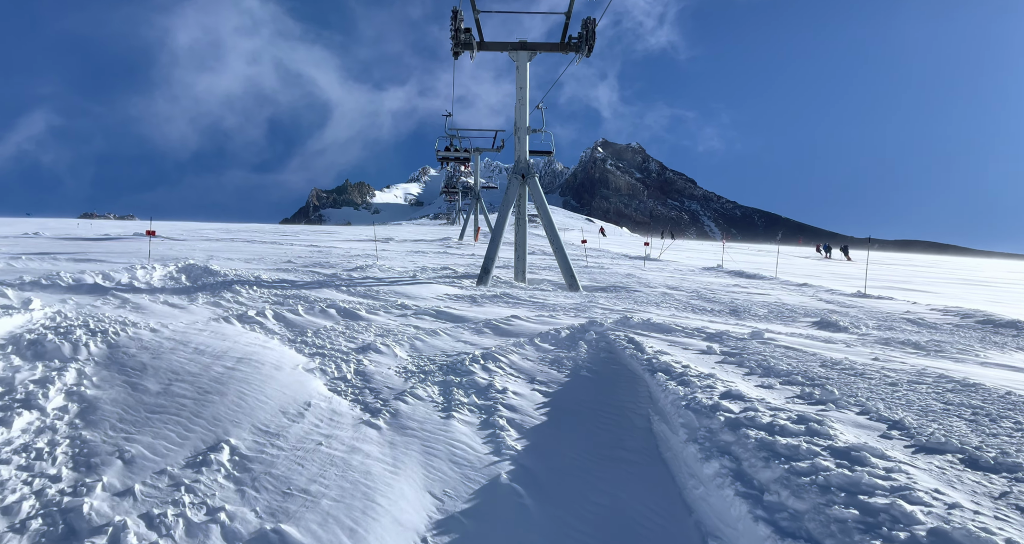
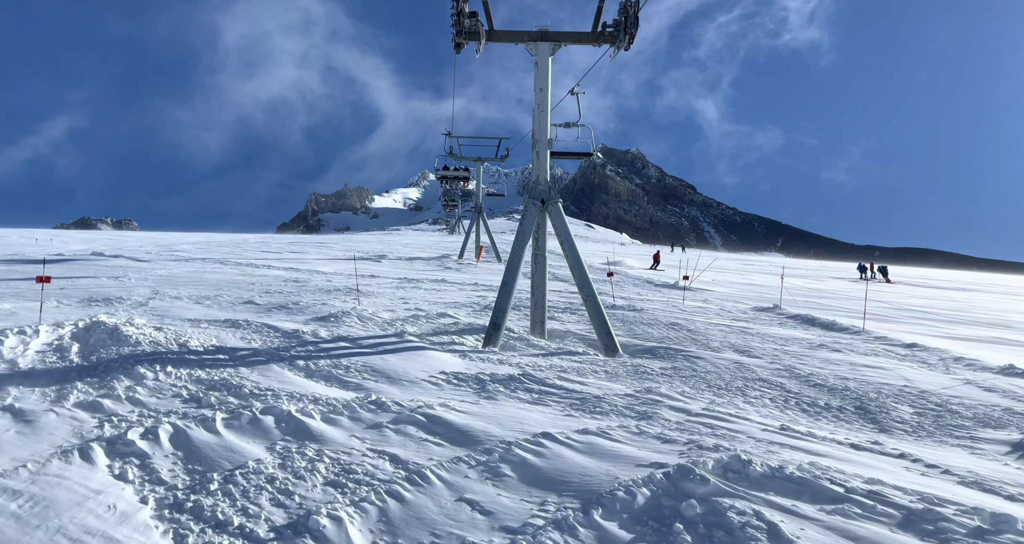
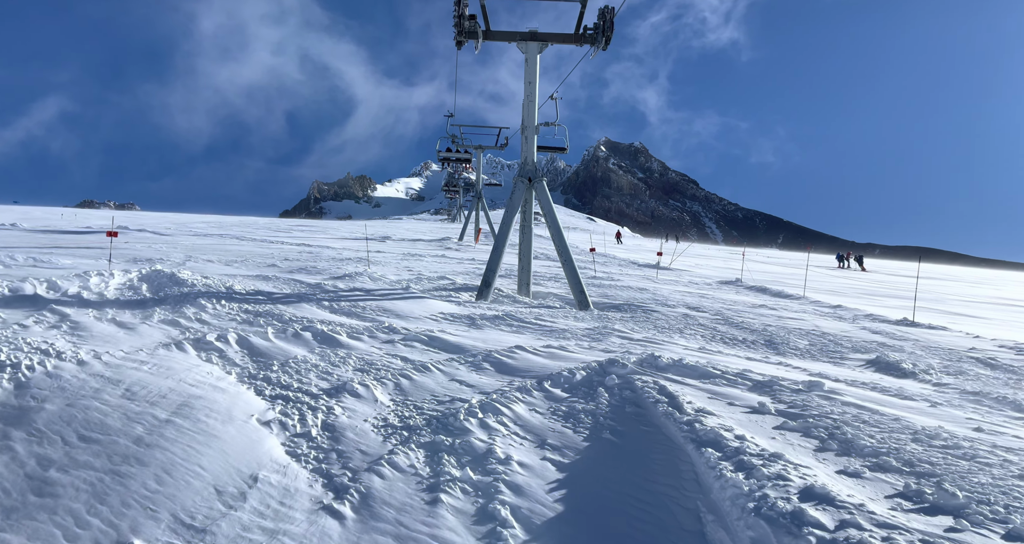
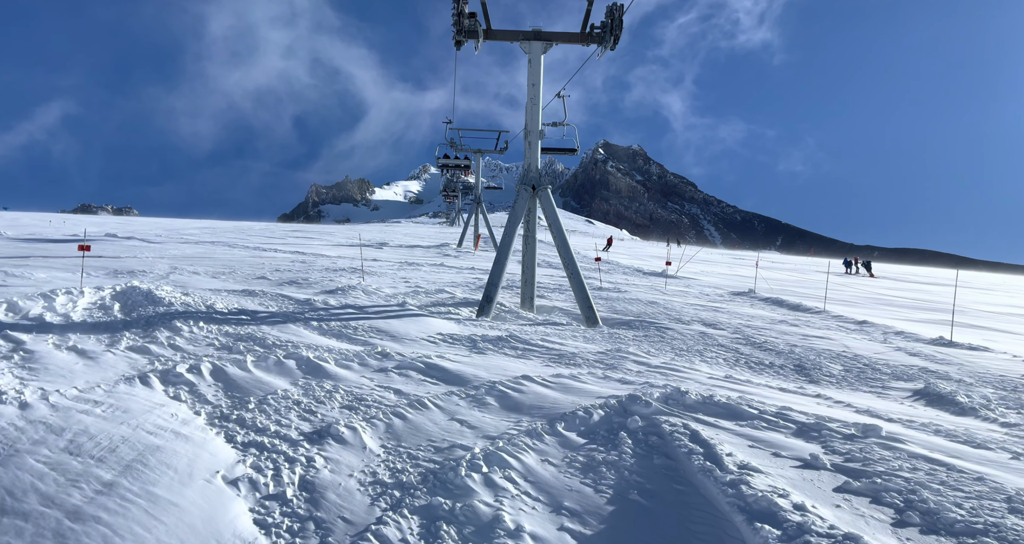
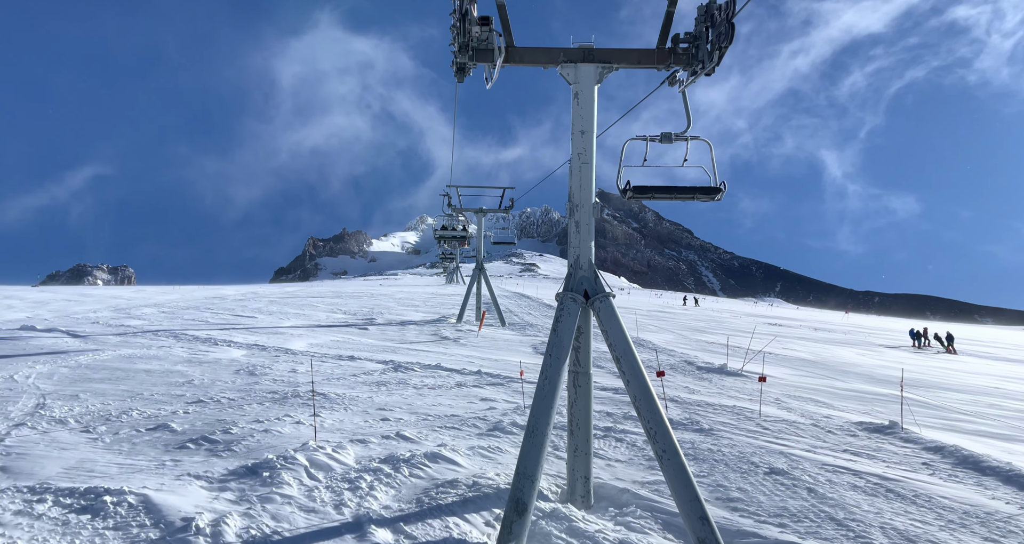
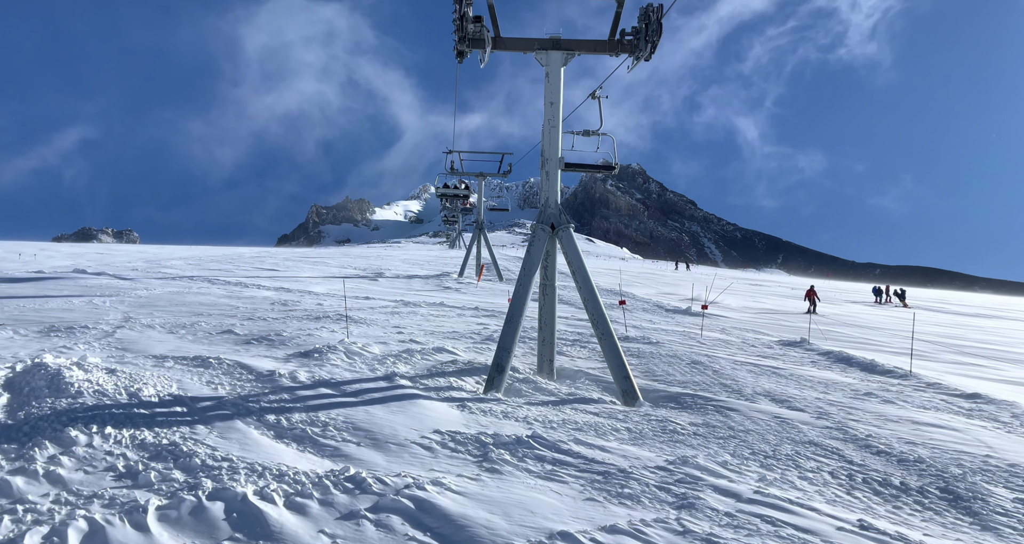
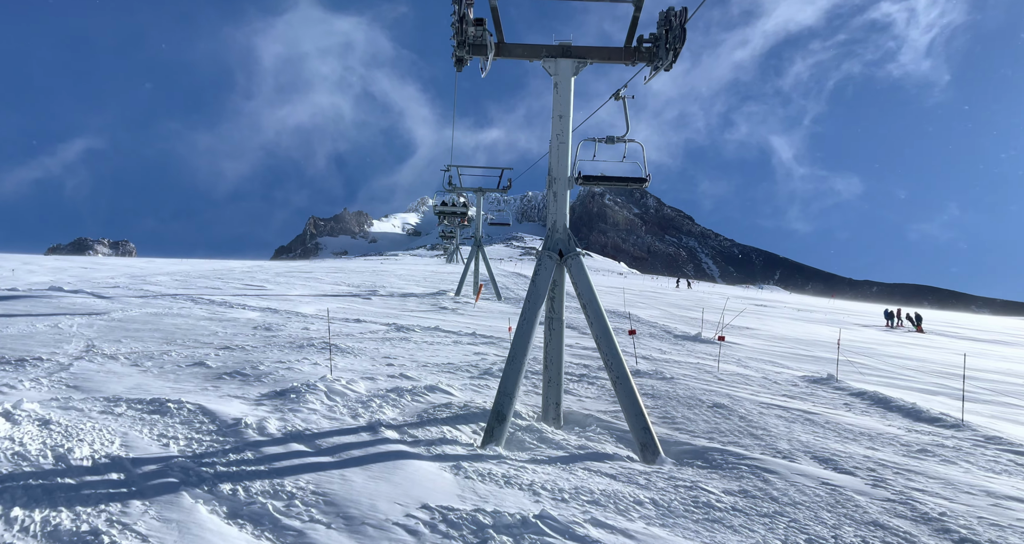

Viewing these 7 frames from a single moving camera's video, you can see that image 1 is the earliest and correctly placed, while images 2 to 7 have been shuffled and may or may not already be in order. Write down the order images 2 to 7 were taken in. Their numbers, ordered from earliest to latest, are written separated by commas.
3, 4, 2, 6, 7, 5
